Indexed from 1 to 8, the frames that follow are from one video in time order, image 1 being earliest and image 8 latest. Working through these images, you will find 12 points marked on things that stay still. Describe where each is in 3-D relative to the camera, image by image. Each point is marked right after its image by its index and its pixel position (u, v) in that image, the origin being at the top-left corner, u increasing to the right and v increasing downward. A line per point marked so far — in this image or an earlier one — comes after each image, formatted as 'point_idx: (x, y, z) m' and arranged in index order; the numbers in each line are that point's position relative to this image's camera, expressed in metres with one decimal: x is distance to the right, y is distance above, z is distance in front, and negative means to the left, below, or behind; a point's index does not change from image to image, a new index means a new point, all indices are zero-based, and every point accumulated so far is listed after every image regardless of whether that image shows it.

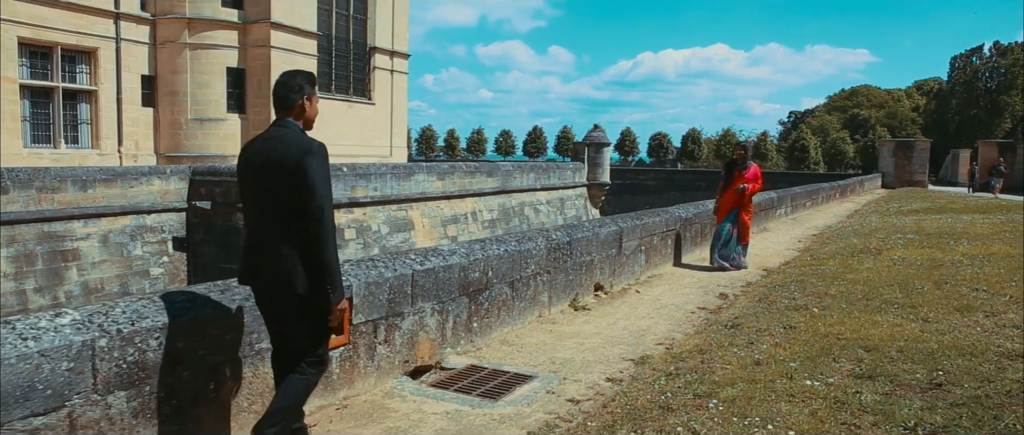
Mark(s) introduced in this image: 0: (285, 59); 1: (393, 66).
0: (-4.5, +3.2, +15.1) m
1: (-3.0, +3.8, +19.0) m
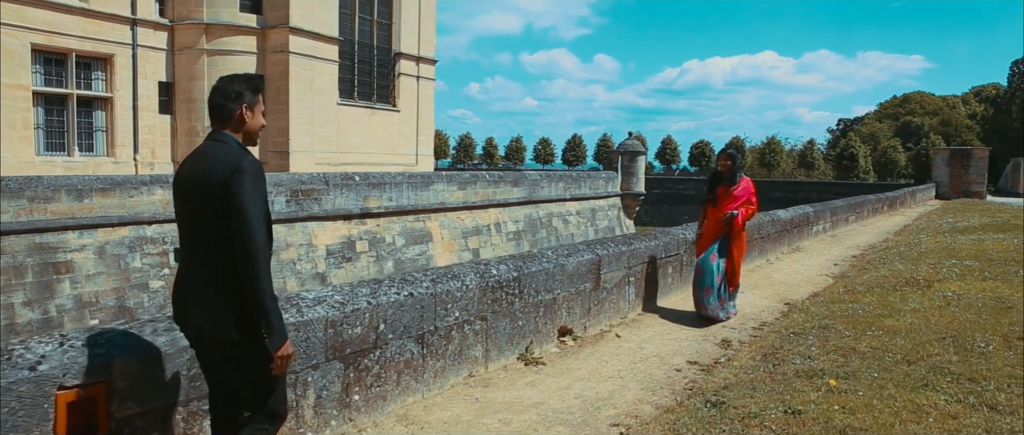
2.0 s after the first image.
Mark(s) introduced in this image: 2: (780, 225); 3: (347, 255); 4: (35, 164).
0: (-4.0, +3.0, +14.7) m
1: (-2.3, +3.6, +18.5) m
2: (+3.0, -0.1, +8.6) m
3: (-2.4, -0.6, +11.2) m
4: (-7.3, +0.8, +11.6) m
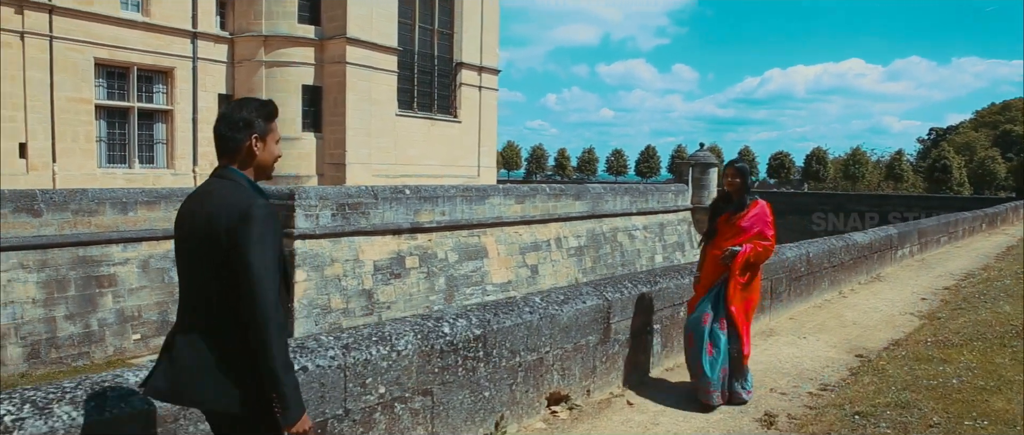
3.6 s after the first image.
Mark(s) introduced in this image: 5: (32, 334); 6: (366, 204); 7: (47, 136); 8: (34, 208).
0: (-2.8, +2.7, +14.5) m
1: (-0.7, +3.3, +18.2) m
2: (+3.5, -0.3, +7.7) m
3: (-1.7, -0.8, +10.8) m
4: (-6.5, +0.6, +11.8) m
5: (-4.9, -1.2, +7.8) m
6: (-2.0, +0.2, +10.3) m
7: (-6.9, +1.2, +11.2) m
8: (-4.9, +0.1, +7.7) m
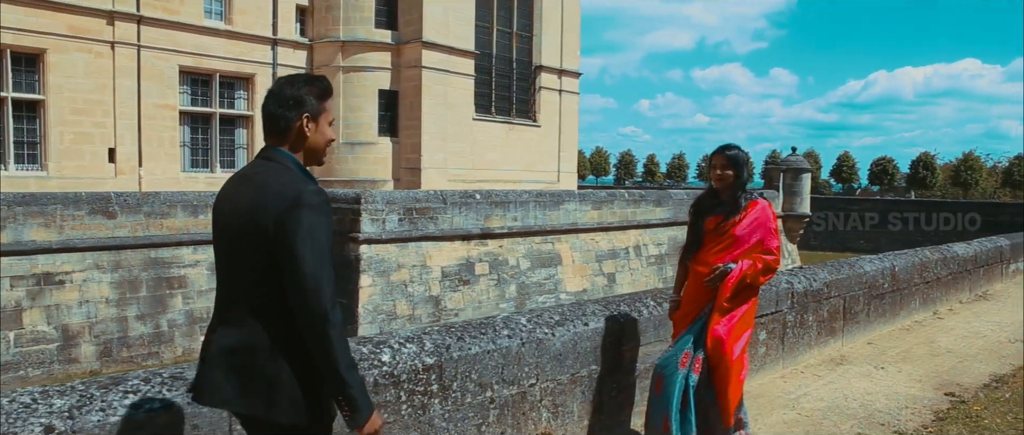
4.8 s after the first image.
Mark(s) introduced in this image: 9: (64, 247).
0: (-1.4, +2.6, +14.4) m
1: (+1.2, +3.1, +17.8) m
2: (+4.1, -0.4, +6.9) m
3: (-0.7, -0.8, +10.6) m
4: (-5.3, +0.6, +12.1) m
5: (-4.3, -1.2, +7.9) m
6: (-1.0, +0.1, +10.1) m
7: (-5.8, +1.2, +11.6) m
8: (-4.2, +0.1, +7.9) m
9: (-4.5, -0.3, +7.6) m
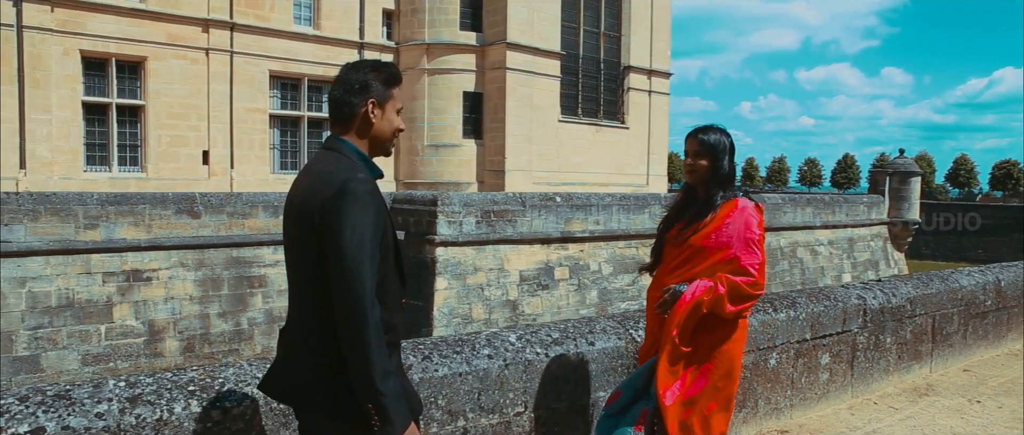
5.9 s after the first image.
0: (+0.2, +2.6, +14.3) m
1: (+3.2, +3.0, +17.3) m
2: (+4.7, -0.5, +6.1) m
3: (+0.4, -0.9, +10.4) m
4: (-4.0, +0.6, +12.4) m
5: (-3.5, -1.2, +8.2) m
6: (0.0, +0.1, +9.9) m
7: (-4.5, +1.2, +12.0) m
8: (-3.4, +0.1, +8.2) m
9: (-3.8, -0.3, +7.9) m
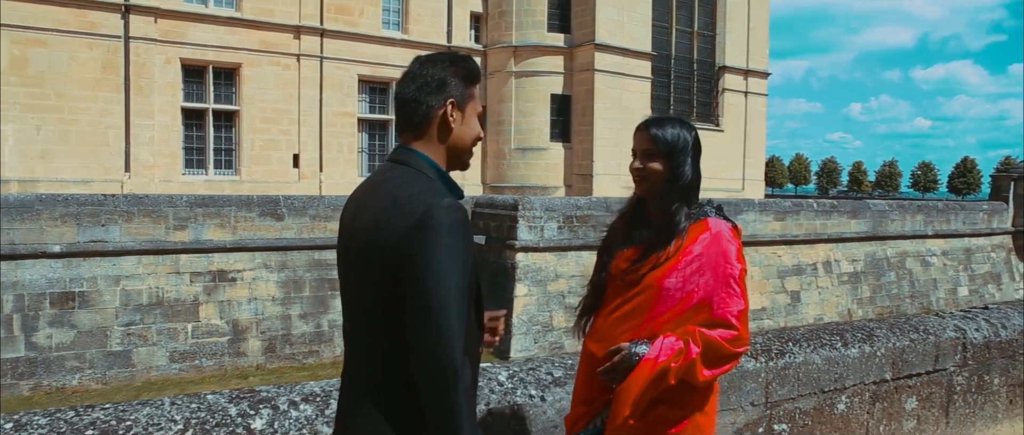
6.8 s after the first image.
0: (+1.8, +2.5, +13.9) m
1: (+5.1, +2.9, +16.6) m
2: (+5.2, -0.6, +5.2) m
3: (+1.5, -1.0, +10.0) m
4: (-2.6, +0.6, +12.6) m
5: (-2.7, -1.2, +8.3) m
6: (+1.1, 0.0, +9.6) m
7: (-3.2, +1.1, +12.2) m
8: (-2.6, +0.1, +8.3) m
9: (-2.9, -0.3, +8.1) m
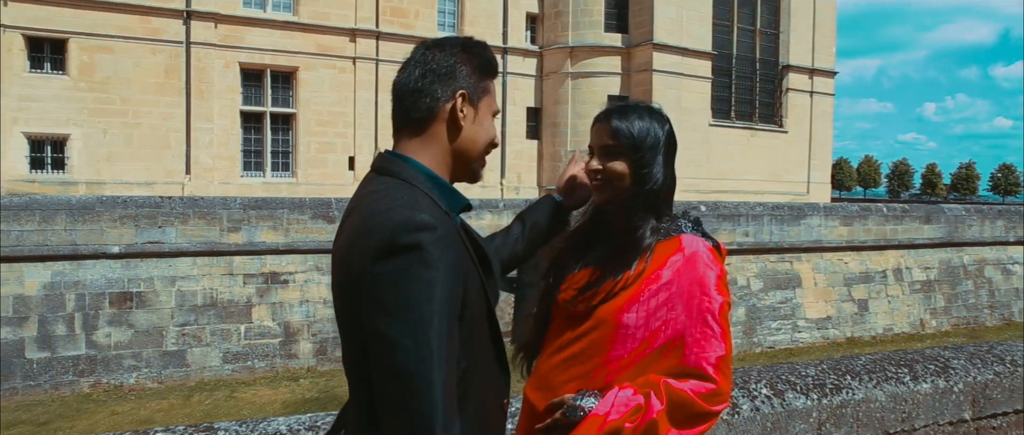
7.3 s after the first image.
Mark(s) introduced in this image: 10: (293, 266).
0: (+2.8, +2.4, +13.6) m
1: (+6.3, +2.8, +16.0) m
2: (+5.5, -0.6, +4.7) m
3: (+2.2, -1.0, +9.7) m
4: (-1.7, +0.5, +12.6) m
5: (-2.1, -1.3, +8.3) m
6: (+1.7, 0.0, +9.3) m
7: (-2.3, +1.1, +12.3) m
8: (-2.0, 0.0, +8.3) m
9: (-2.4, -0.3, +8.1) m
10: (-2.4, -0.5, +8.2) m
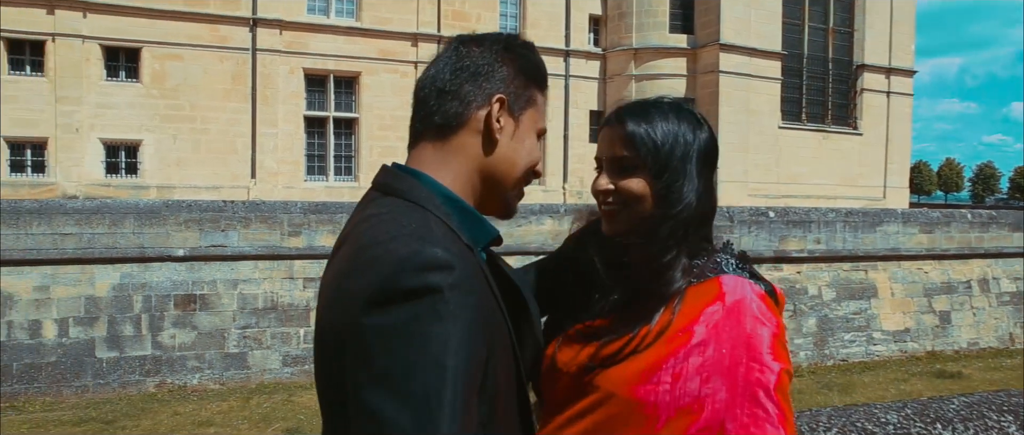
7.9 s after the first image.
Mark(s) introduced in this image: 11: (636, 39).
0: (+3.9, +2.3, +13.2) m
1: (+7.6, +2.7, +15.2) m
2: (+5.8, -0.7, +4.0) m
3: (+2.9, -1.1, +9.3) m
4: (-0.7, +0.4, +12.6) m
5: (-1.5, -1.3, +8.3) m
6: (+2.4, -0.1, +9.0) m
7: (-1.3, +1.0, +12.3) m
8: (-1.4, 0.0, +8.3) m
9: (-1.8, -0.4, +8.1) m
10: (-1.7, -0.6, +8.2) m
11: (+2.1, +3.1, +13.3) m
